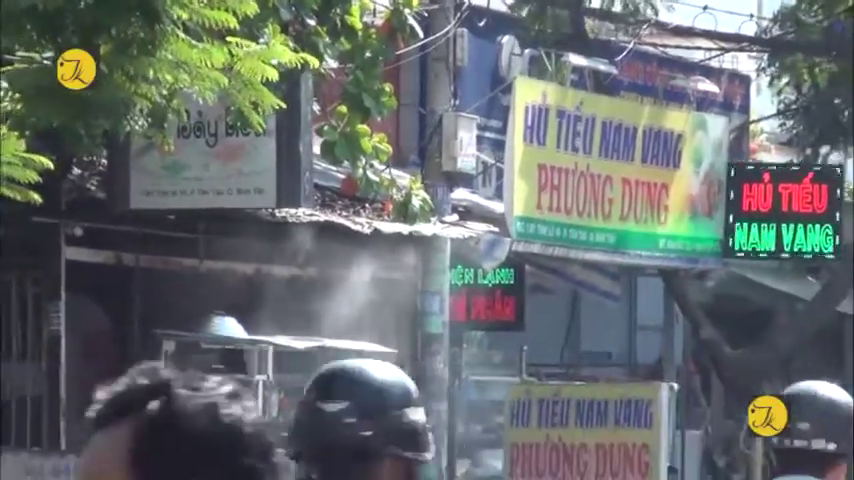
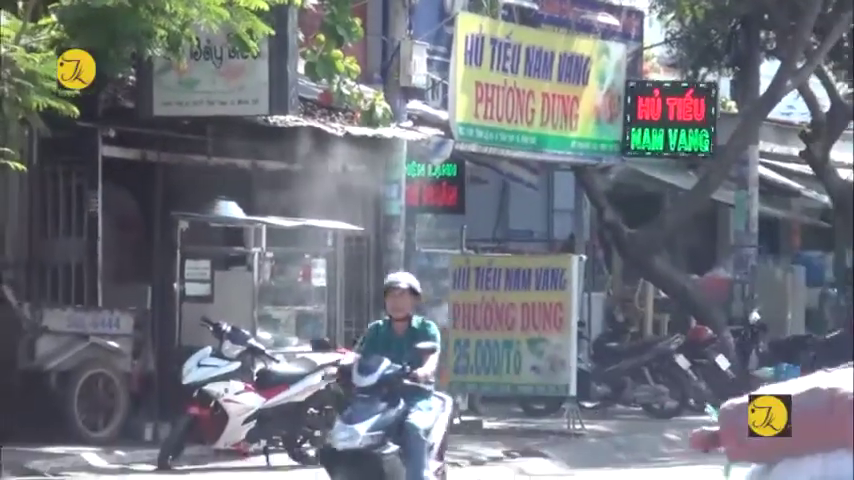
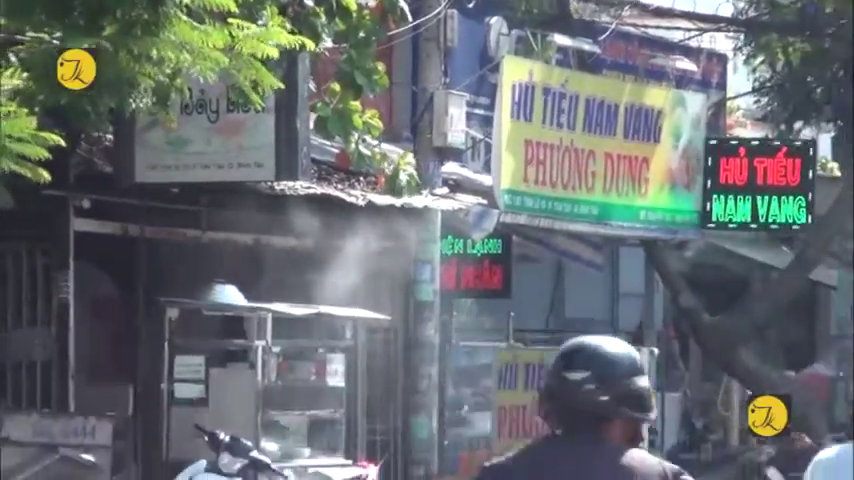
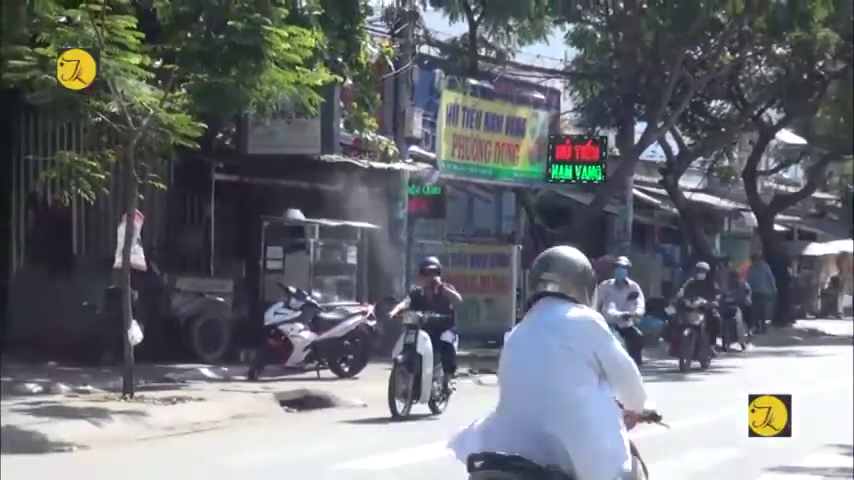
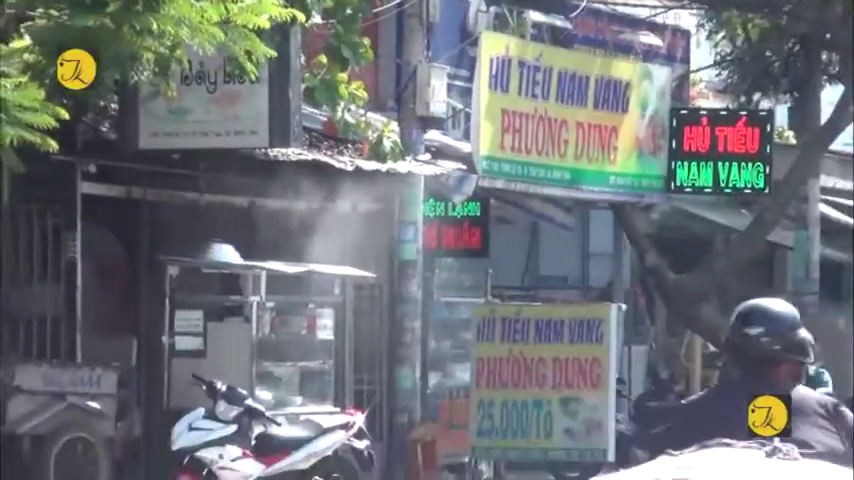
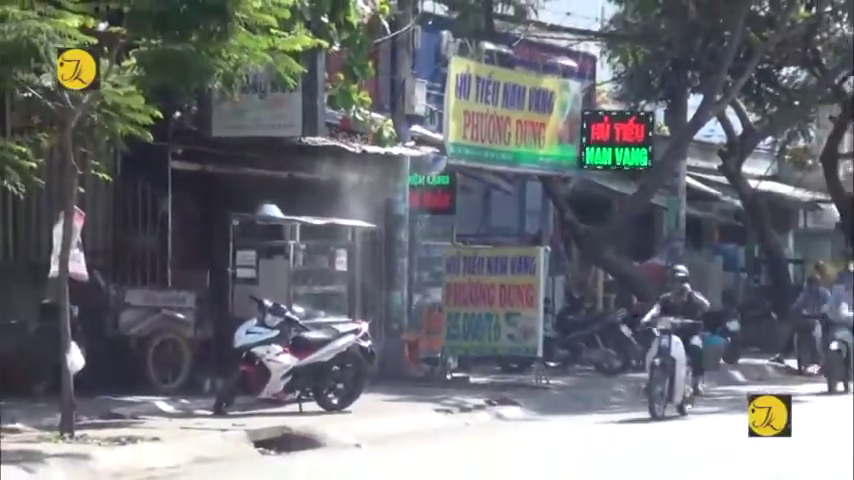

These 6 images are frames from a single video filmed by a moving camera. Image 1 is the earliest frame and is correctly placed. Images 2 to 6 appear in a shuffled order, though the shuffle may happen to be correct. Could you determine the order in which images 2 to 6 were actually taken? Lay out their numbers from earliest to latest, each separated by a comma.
3, 5, 2, 6, 4
